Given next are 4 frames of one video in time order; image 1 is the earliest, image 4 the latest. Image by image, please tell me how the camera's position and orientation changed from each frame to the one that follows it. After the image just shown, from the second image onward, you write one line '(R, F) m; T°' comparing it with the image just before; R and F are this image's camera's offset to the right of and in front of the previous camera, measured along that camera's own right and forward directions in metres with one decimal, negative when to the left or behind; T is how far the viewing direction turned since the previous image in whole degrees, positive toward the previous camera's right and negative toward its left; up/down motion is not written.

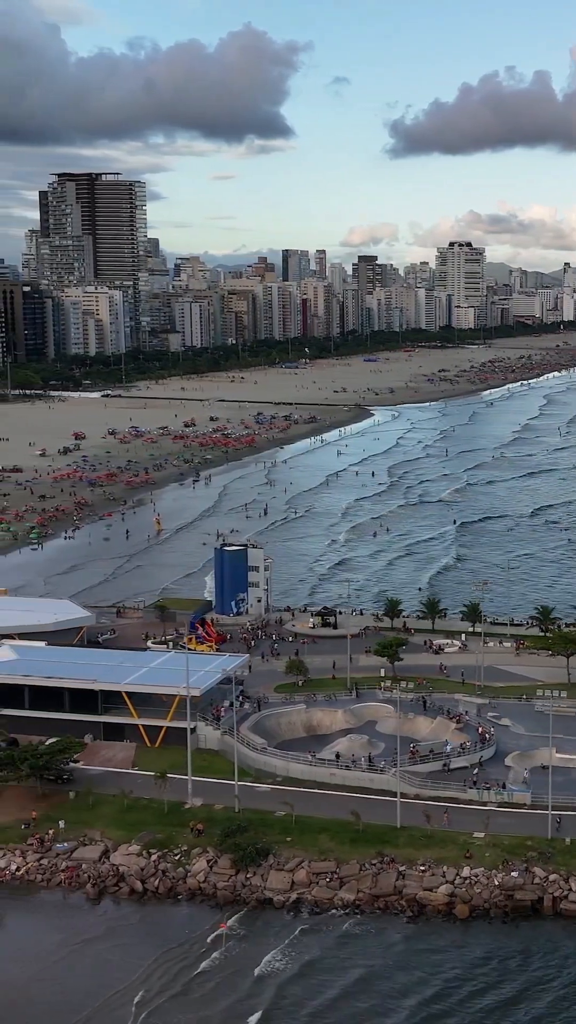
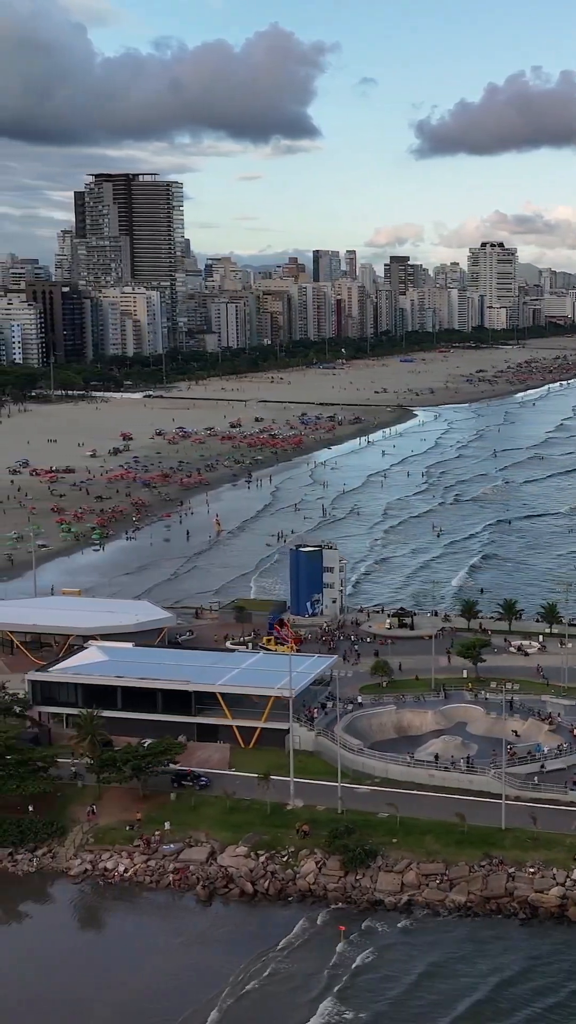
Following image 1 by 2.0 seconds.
(-2.0, 0.0) m; 0°
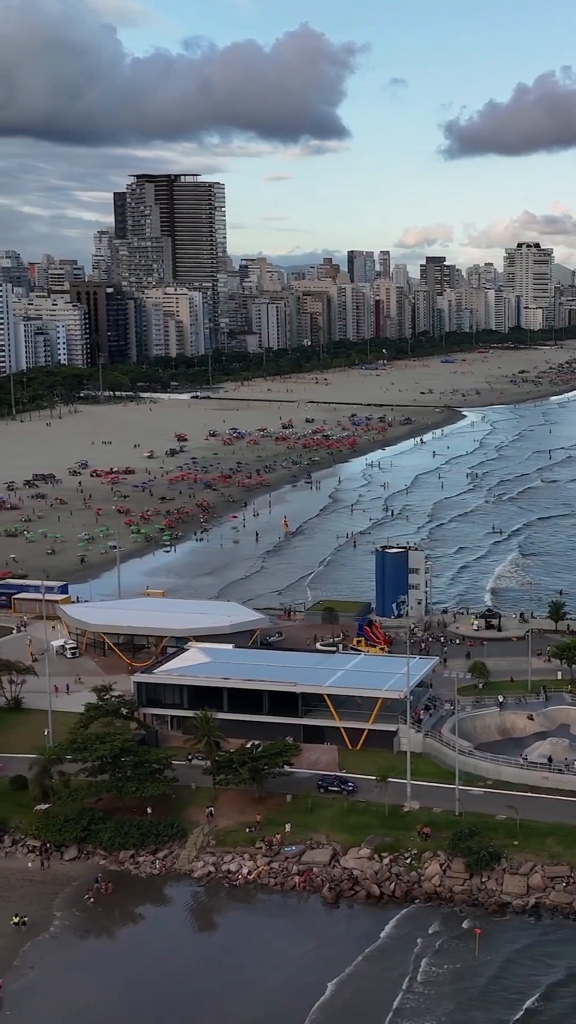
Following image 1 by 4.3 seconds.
(-2.3, 0.0) m; 0°
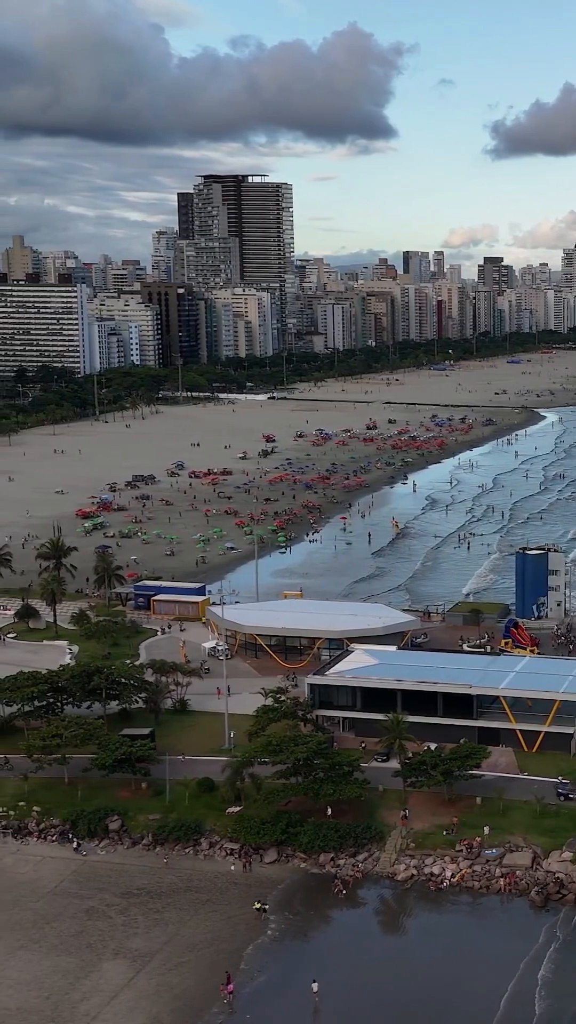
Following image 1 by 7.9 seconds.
(-3.9, 0.0) m; 0°
